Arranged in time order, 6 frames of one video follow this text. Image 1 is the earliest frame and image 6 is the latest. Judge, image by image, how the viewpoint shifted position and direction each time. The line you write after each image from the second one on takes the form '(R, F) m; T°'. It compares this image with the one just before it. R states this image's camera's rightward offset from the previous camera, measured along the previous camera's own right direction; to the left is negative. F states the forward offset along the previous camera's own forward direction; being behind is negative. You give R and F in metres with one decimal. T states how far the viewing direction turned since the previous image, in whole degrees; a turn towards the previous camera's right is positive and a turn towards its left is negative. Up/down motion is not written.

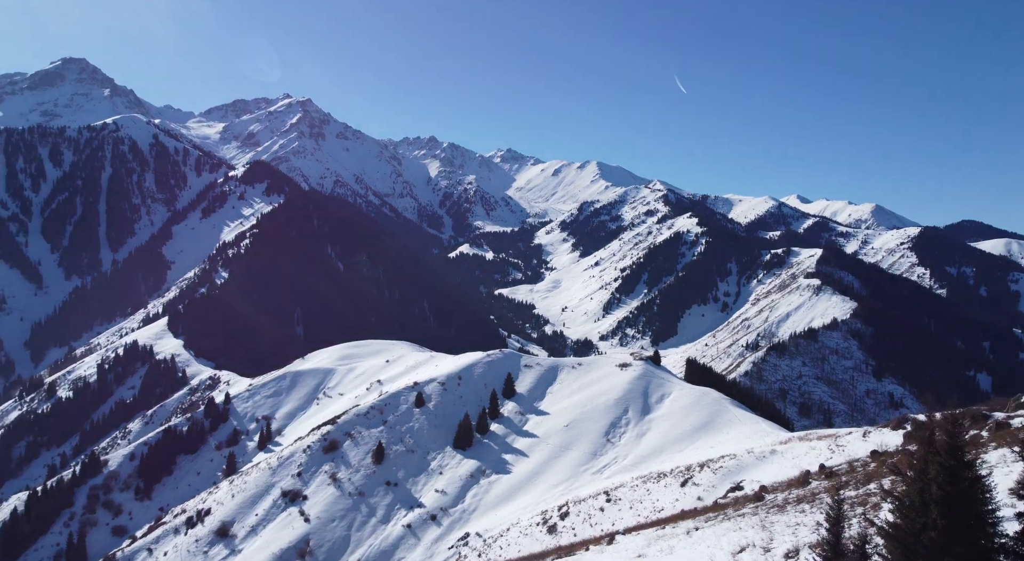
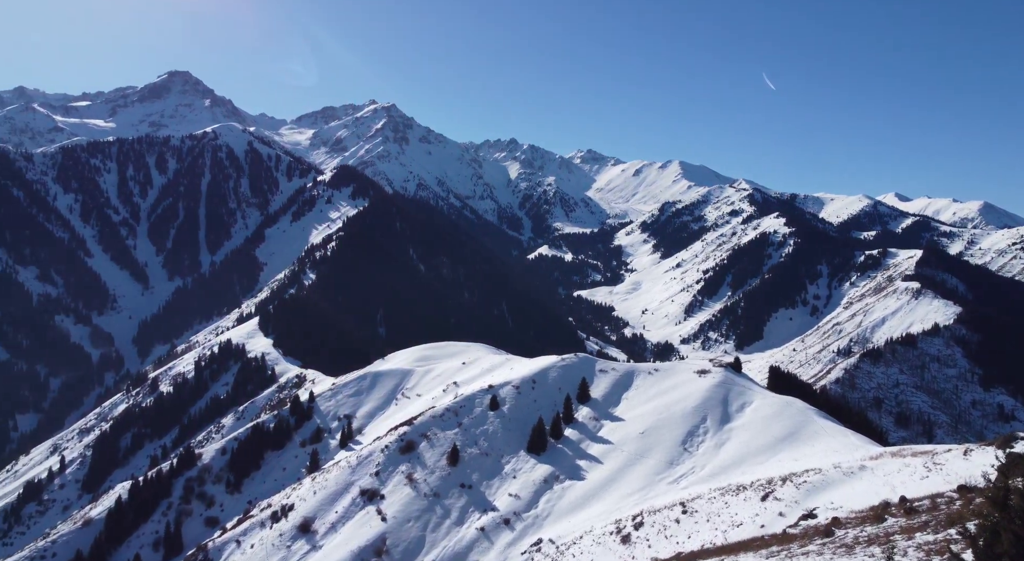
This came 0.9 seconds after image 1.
(+1.7, +0.8) m; -7°
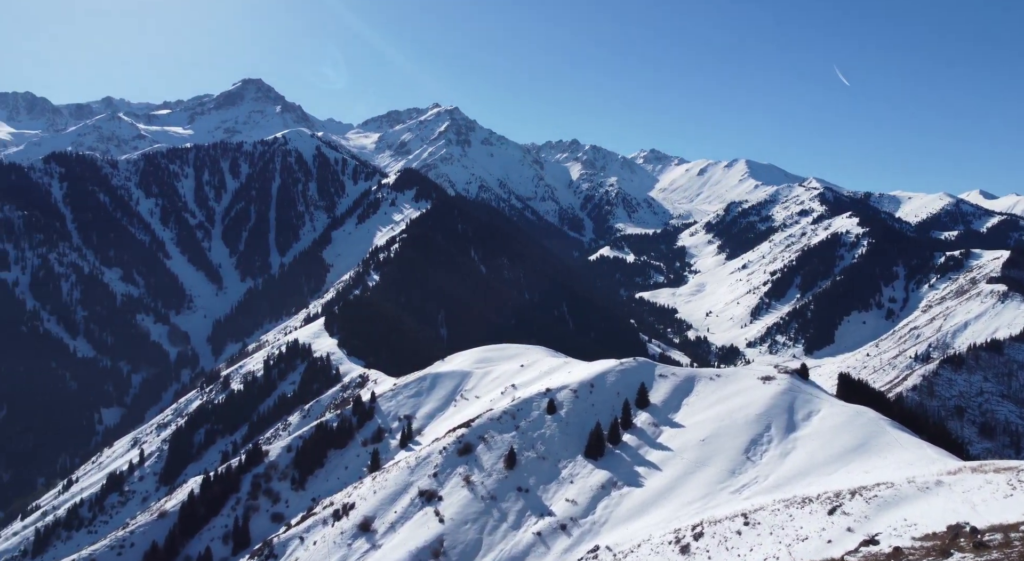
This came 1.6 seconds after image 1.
(+1.2, +0.9) m; -5°
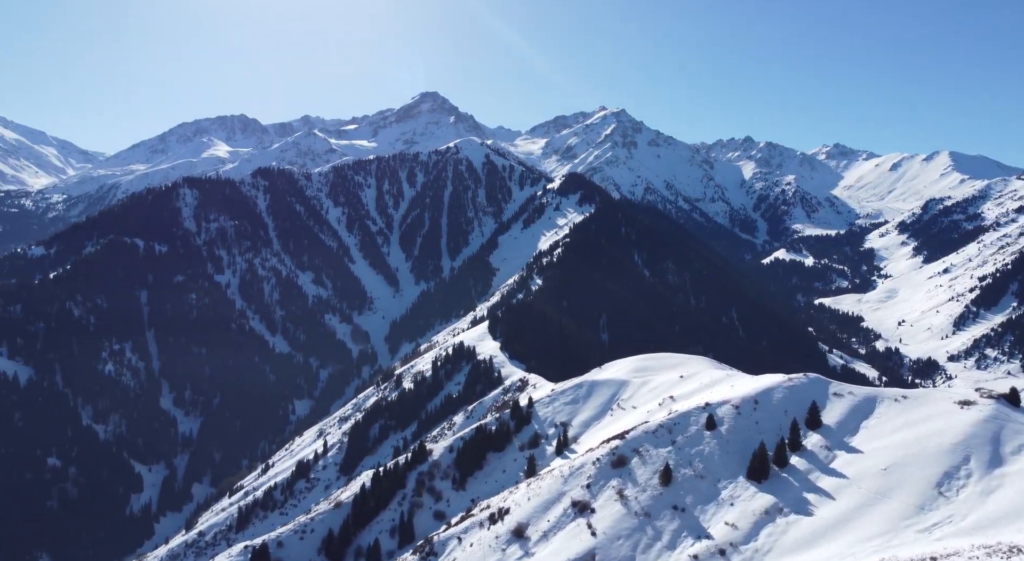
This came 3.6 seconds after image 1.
(+2.8, +3.6) m; -13°
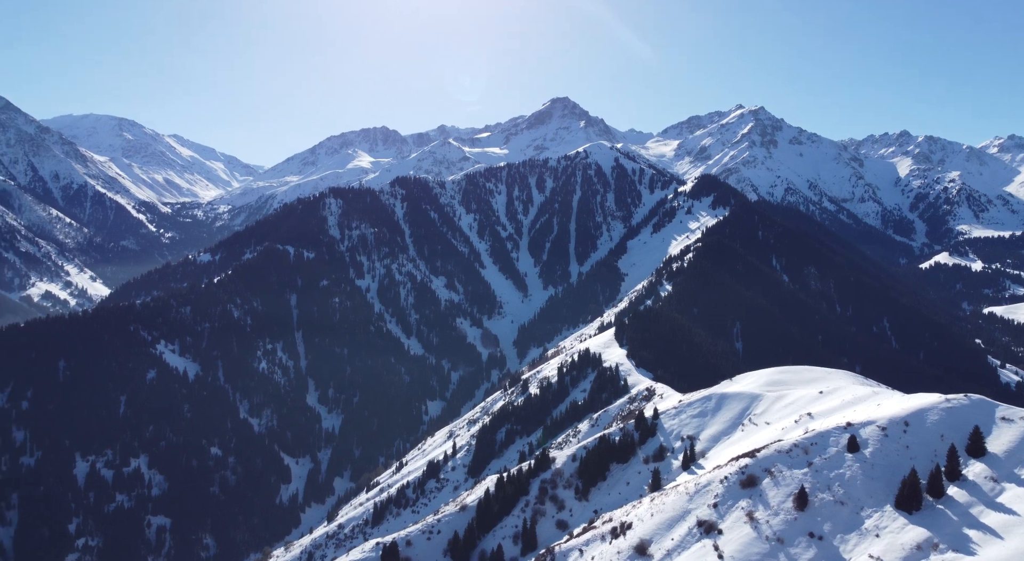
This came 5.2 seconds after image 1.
(+1.9, +3.3) m; -10°
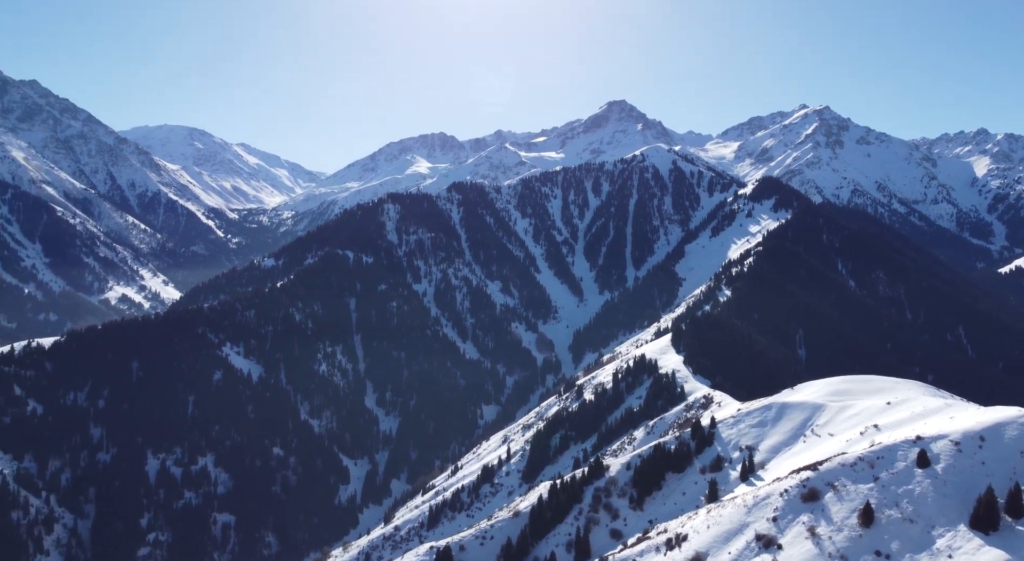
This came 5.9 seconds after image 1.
(+0.8, +1.5) m; -4°
